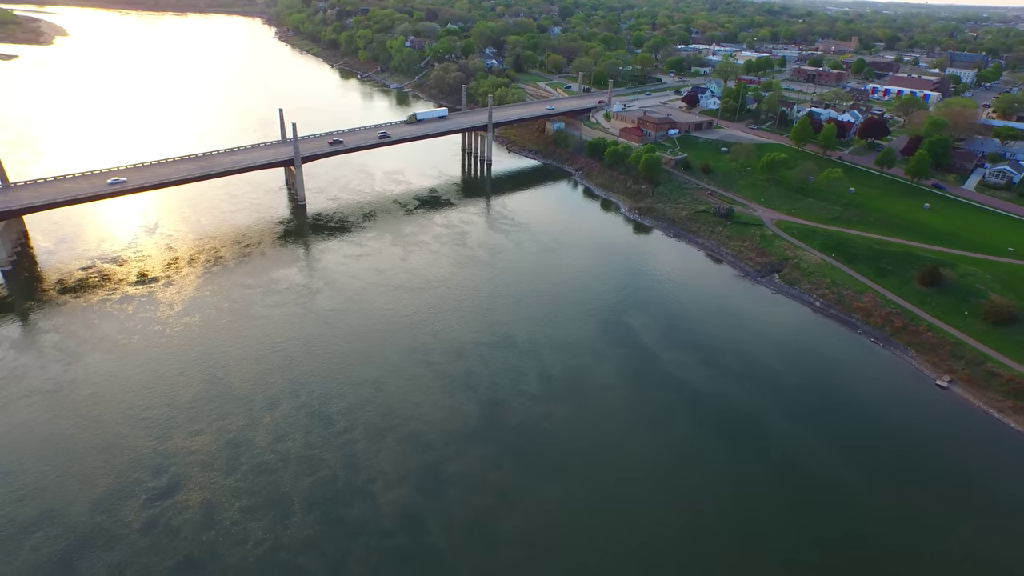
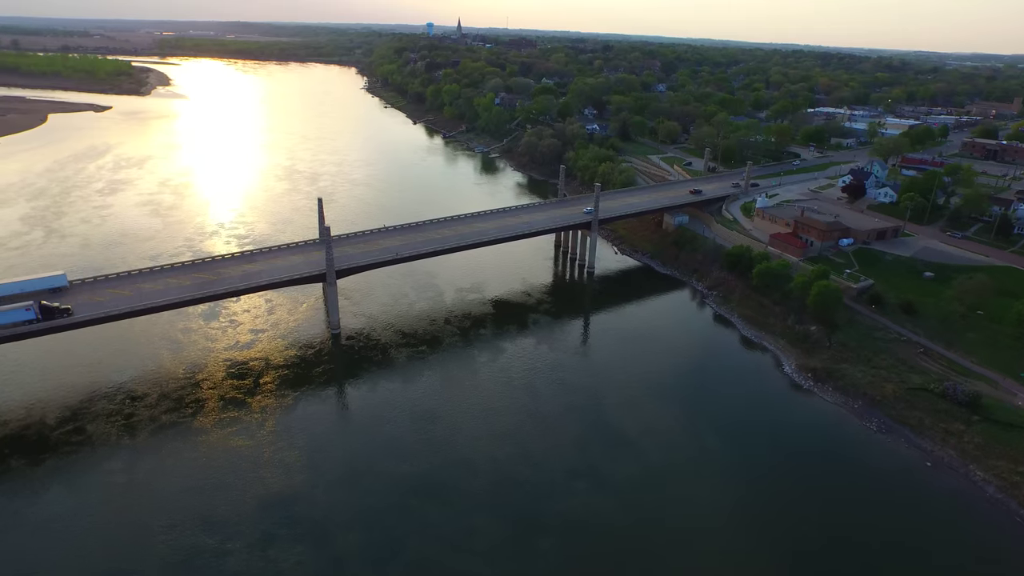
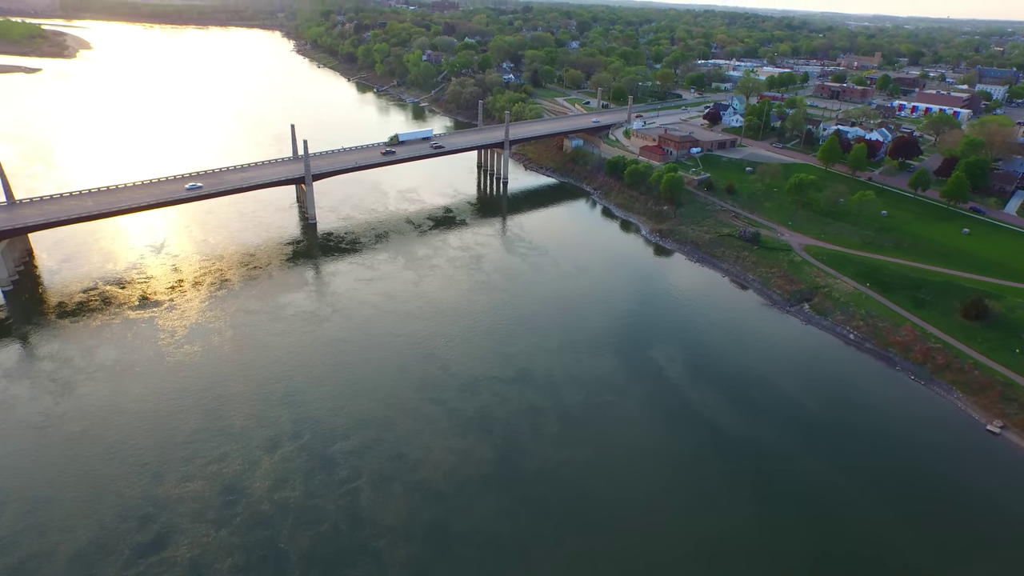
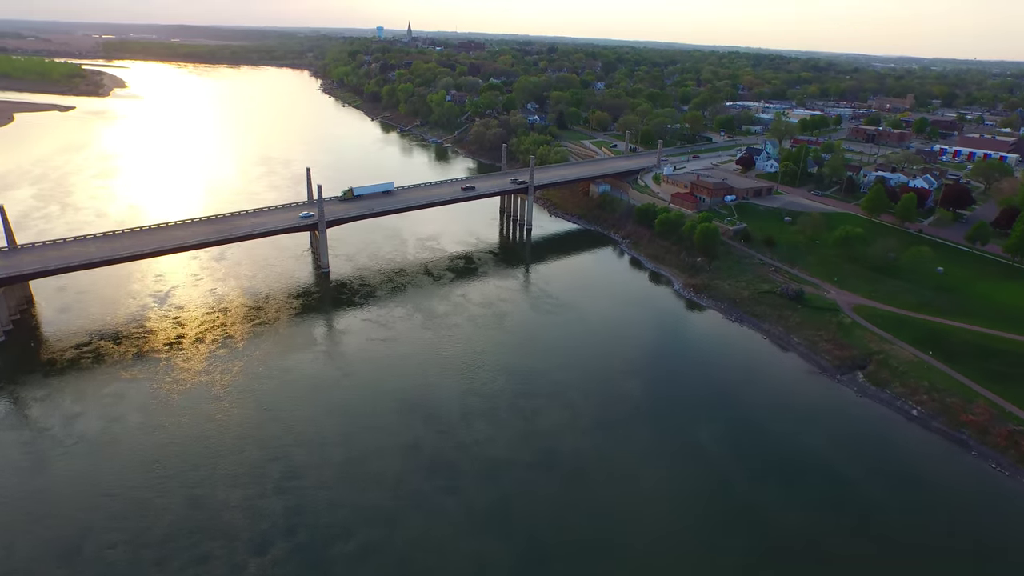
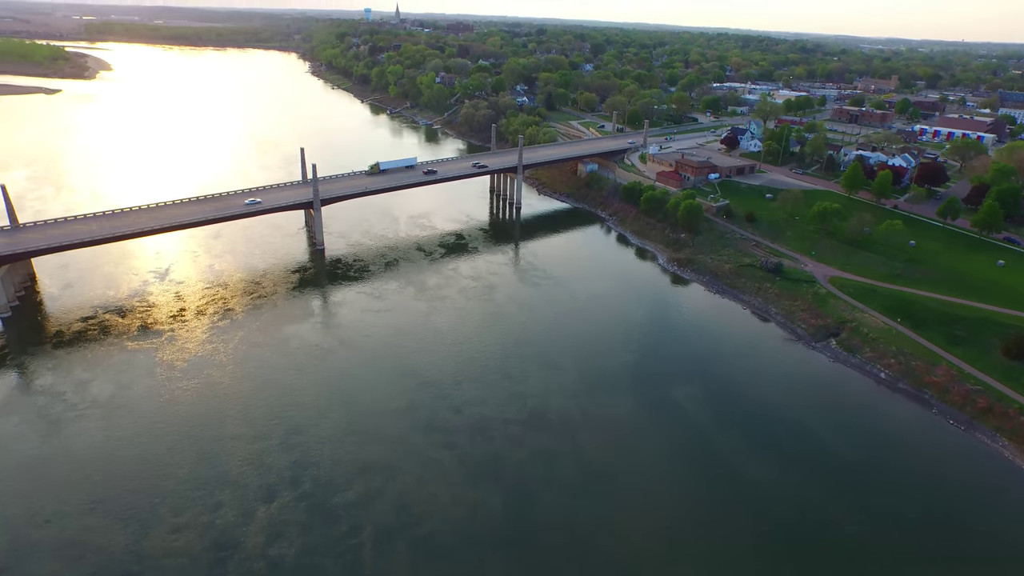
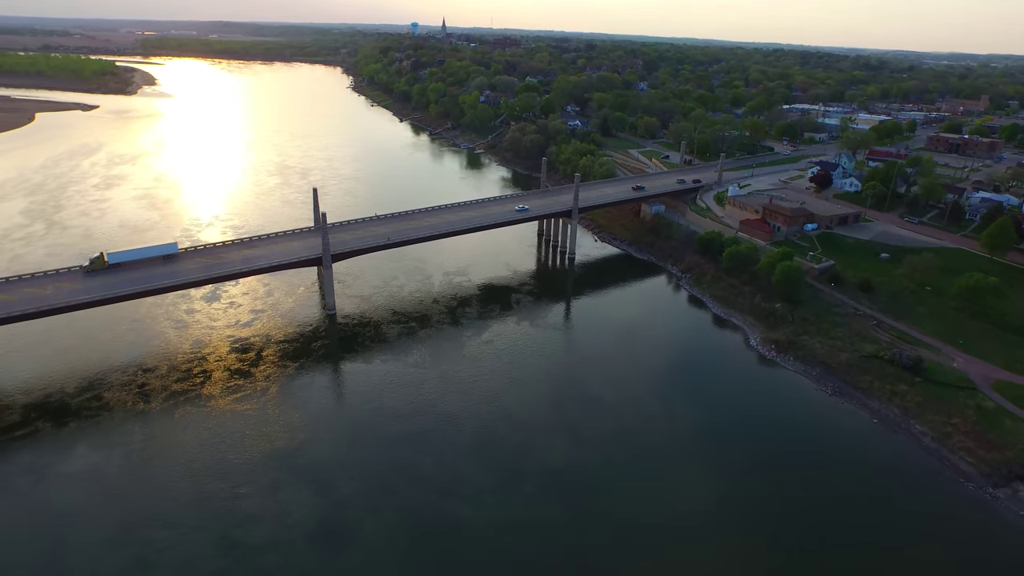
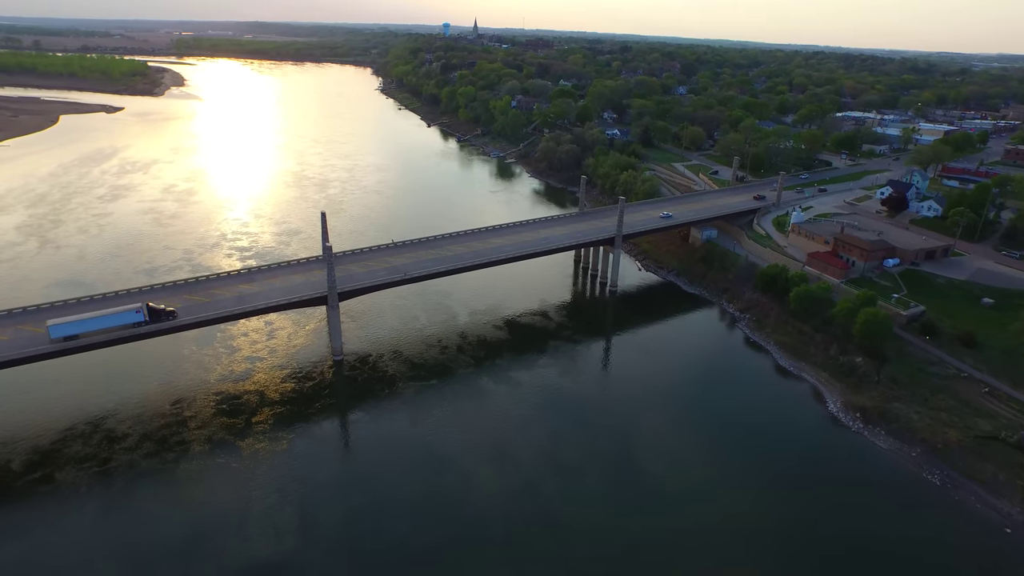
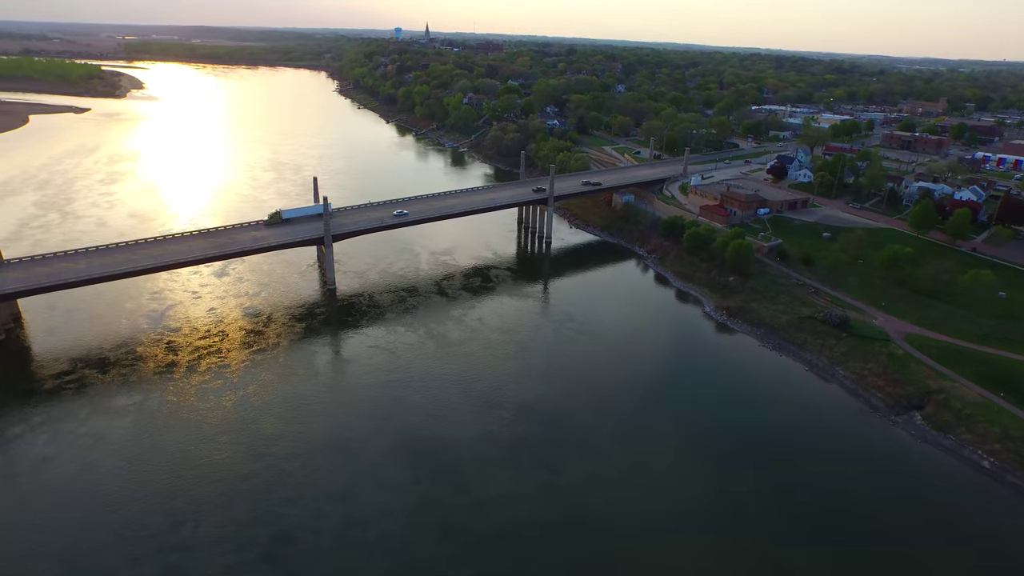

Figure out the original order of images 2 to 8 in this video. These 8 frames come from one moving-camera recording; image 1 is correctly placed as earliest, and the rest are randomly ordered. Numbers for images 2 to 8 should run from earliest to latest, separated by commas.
3, 5, 4, 8, 6, 2, 7
